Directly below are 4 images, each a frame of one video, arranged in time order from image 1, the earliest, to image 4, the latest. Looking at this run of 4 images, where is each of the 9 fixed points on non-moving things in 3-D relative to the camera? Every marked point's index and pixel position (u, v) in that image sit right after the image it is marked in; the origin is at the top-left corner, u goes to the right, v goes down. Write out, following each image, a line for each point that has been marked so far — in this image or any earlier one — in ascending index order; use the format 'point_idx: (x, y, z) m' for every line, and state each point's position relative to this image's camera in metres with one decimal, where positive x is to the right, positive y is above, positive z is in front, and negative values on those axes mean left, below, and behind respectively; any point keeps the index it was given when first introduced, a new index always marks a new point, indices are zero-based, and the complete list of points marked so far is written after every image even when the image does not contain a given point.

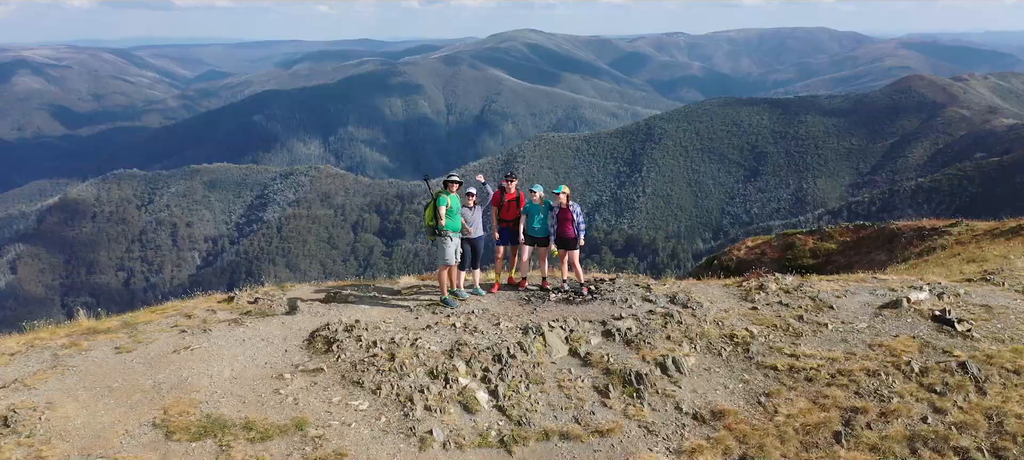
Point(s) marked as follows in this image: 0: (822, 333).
0: (+6.0, -2.0, +10.1) m
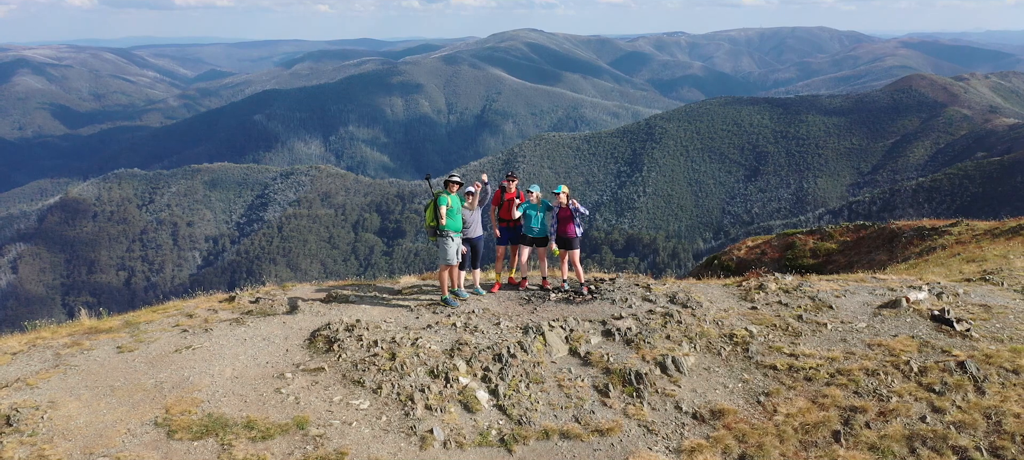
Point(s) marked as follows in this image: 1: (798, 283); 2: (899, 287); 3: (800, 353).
0: (+6.0, -2.0, +10.2) m
1: (+6.8, -1.2, +12.5) m
2: (+8.9, -1.3, +12.0) m
3: (+5.2, -2.2, +9.5) m
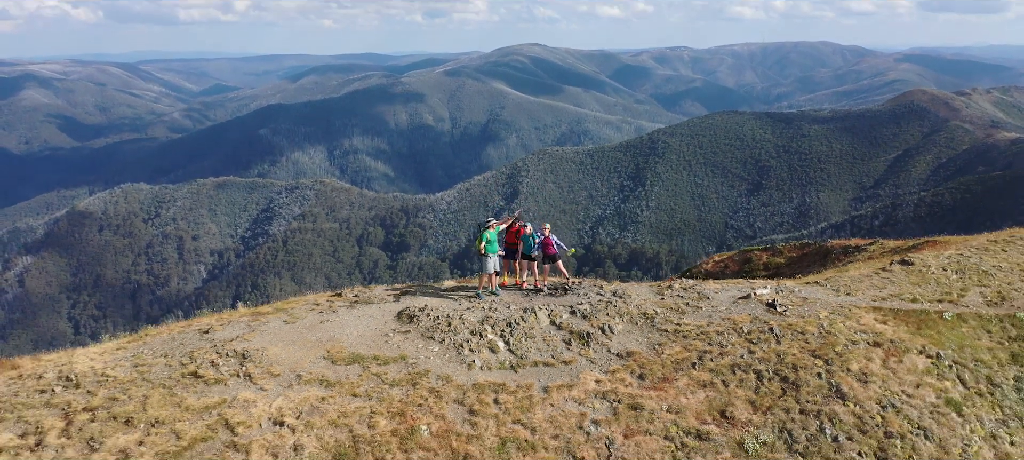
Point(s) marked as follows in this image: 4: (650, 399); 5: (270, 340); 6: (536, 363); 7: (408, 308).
0: (+6.2, -2.7, +16.7) m
1: (+7.0, -2.0, +19.0) m
2: (+9.1, -2.0, +18.5) m
3: (+5.4, -2.9, +16.0) m
4: (+3.5, -4.3, +13.2) m
5: (-7.1, -3.2, +15.1) m
6: (+0.6, -3.7, +14.2) m
7: (-3.5, -2.6, +16.8) m
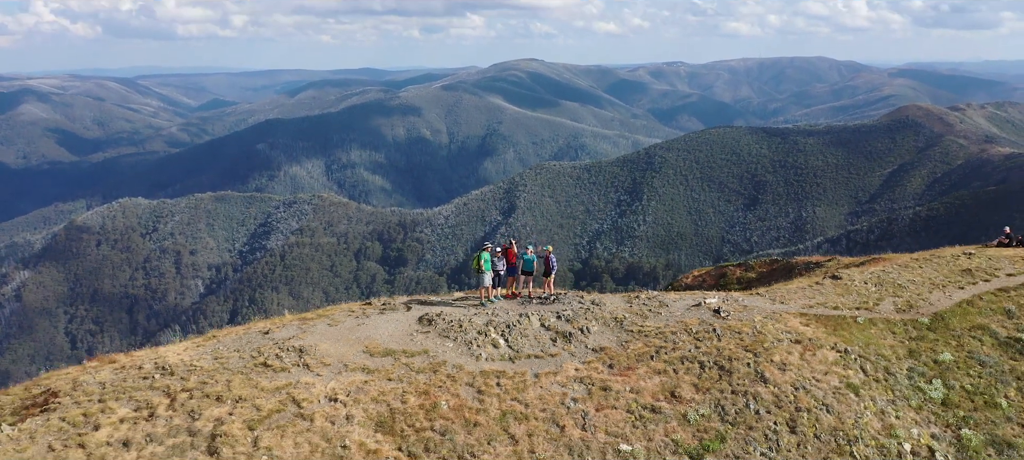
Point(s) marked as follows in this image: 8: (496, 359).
0: (+6.1, -3.5, +20.7) m
1: (+6.9, -2.9, +23.1) m
2: (+9.0, -2.9, +22.6) m
3: (+5.3, -3.7, +20.0) m
4: (+3.4, -5.0, +17.2) m
5: (-7.2, -4.0, +19.0) m
6: (+0.6, -4.4, +18.2) m
7: (-3.5, -3.4, +20.9) m
8: (-0.5, -4.5, +18.0) m
